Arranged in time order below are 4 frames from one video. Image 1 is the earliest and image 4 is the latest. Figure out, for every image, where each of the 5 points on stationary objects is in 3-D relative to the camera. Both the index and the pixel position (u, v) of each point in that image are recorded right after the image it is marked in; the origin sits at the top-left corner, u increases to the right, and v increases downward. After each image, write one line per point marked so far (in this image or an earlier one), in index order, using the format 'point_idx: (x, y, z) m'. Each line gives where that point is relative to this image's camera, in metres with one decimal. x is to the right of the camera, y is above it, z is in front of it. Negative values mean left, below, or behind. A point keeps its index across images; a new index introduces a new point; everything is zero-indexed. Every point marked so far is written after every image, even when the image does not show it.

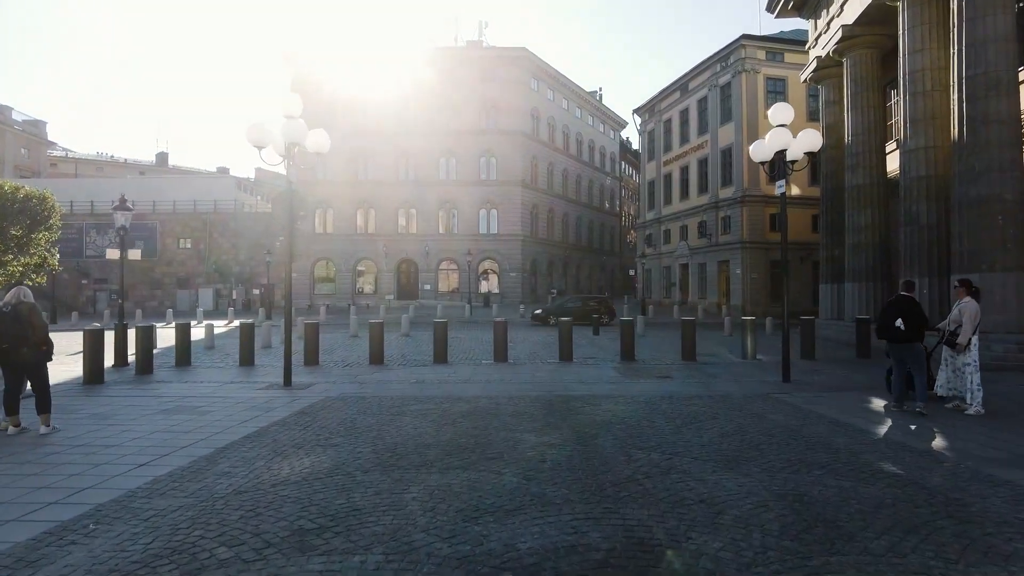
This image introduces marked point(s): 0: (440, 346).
0: (-1.5, -1.2, +13.7) m
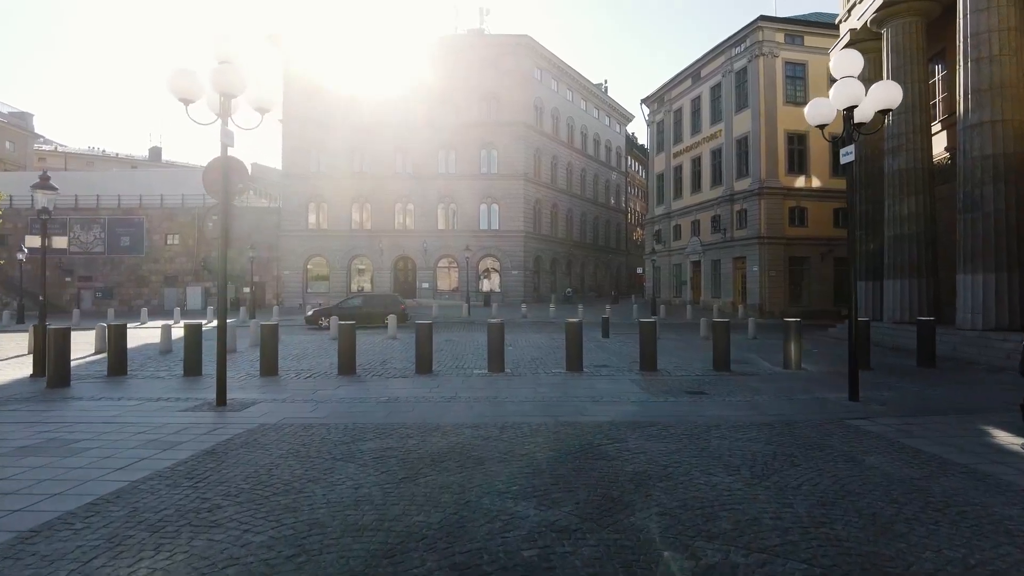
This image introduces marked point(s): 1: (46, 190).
0: (-1.6, -1.1, +11.4) m
1: (-8.4, +1.7, +11.7) m
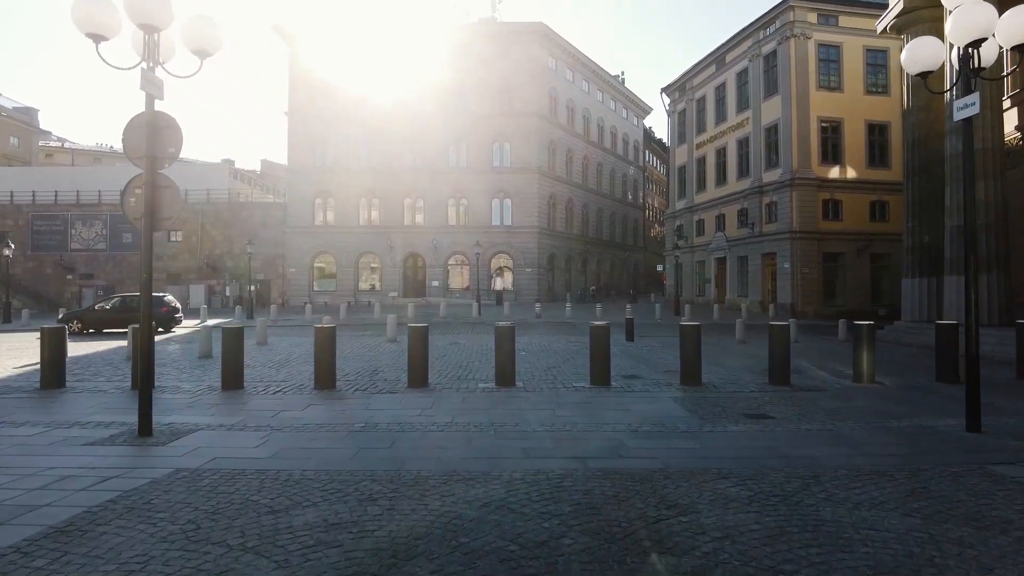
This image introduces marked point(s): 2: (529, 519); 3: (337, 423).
0: (-1.4, -1.1, +9.4) m
1: (-8.2, +1.8, +9.9) m
2: (+0.1, -1.4, +3.9) m
3: (-1.9, -1.5, +7.2) m
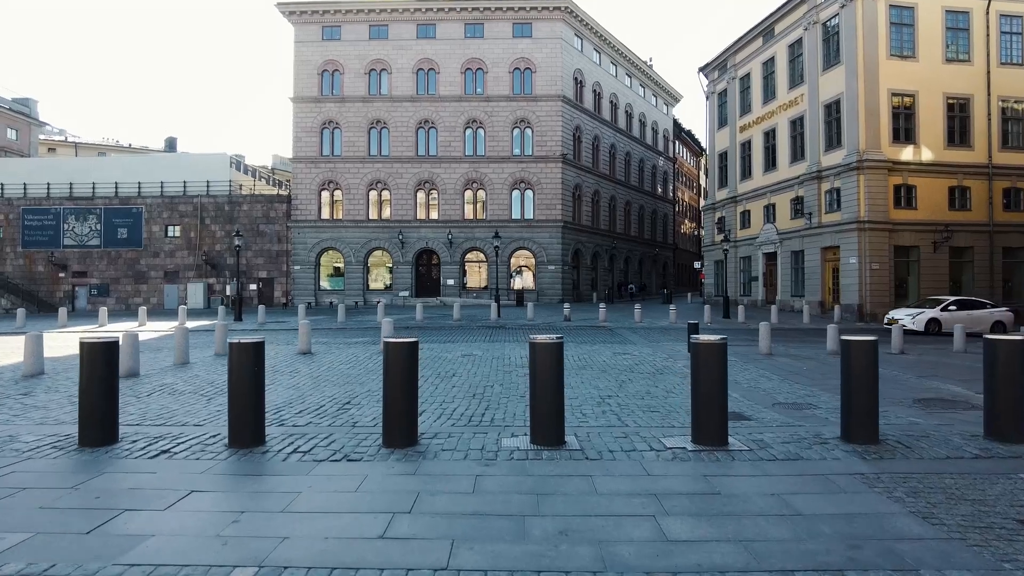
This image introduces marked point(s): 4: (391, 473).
0: (-1.0, -1.0, +5.5) m
1: (-7.7, +1.9, +6.2) m
2: (+0.4, -1.3, 0.0) m
3: (-1.6, -1.4, +3.4) m
4: (-0.9, -1.4, +4.8) m
